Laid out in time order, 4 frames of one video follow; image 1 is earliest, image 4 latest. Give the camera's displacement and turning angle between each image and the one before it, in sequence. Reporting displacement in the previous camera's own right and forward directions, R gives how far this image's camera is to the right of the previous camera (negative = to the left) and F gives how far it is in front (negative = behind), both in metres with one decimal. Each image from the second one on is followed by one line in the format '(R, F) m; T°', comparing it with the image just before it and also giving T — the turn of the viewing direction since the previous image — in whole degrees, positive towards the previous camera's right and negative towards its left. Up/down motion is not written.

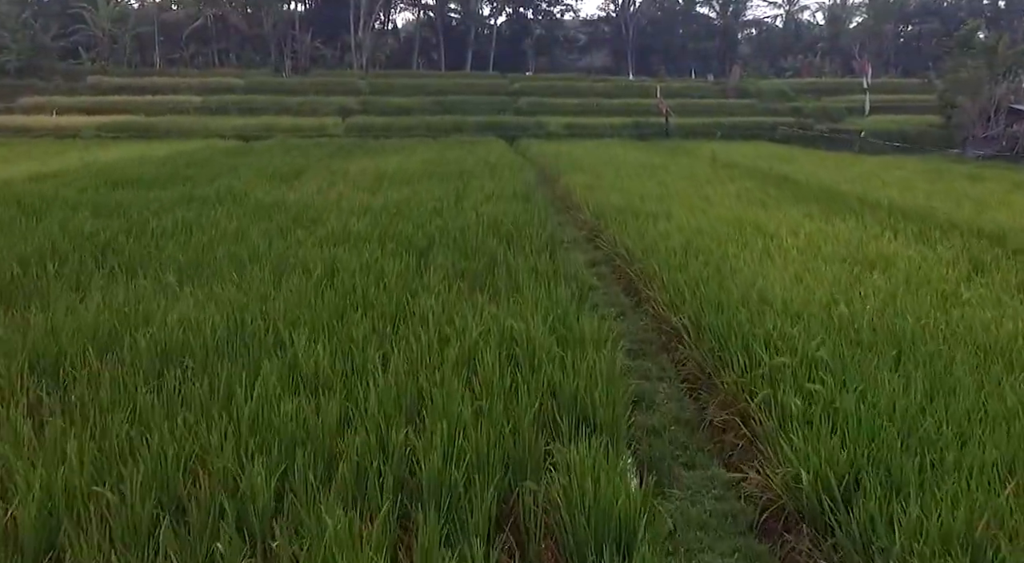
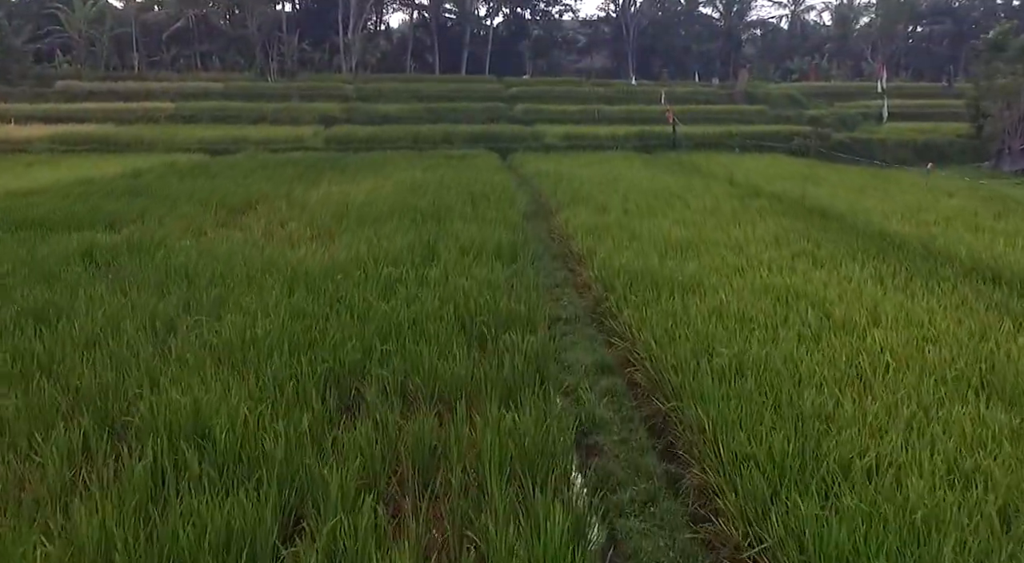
(+0.1, +1.1) m; 0°
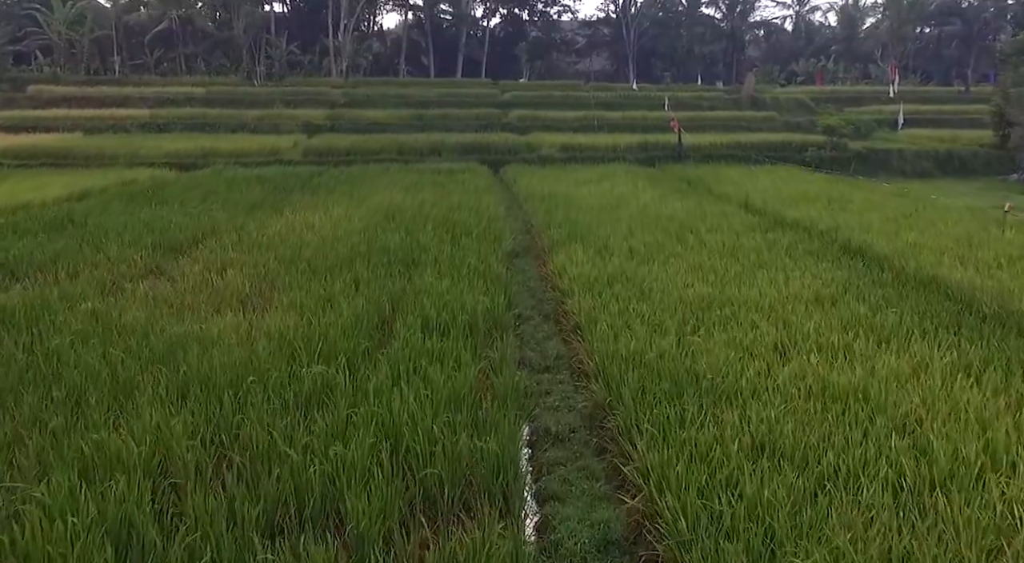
(+0.1, +0.9) m; 0°
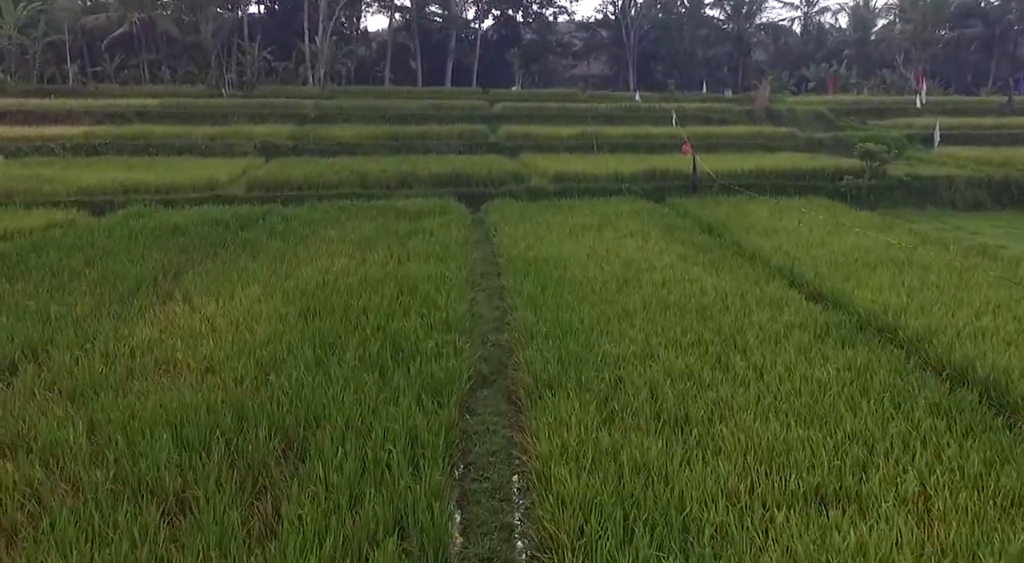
(+0.2, +1.8) m; 0°
